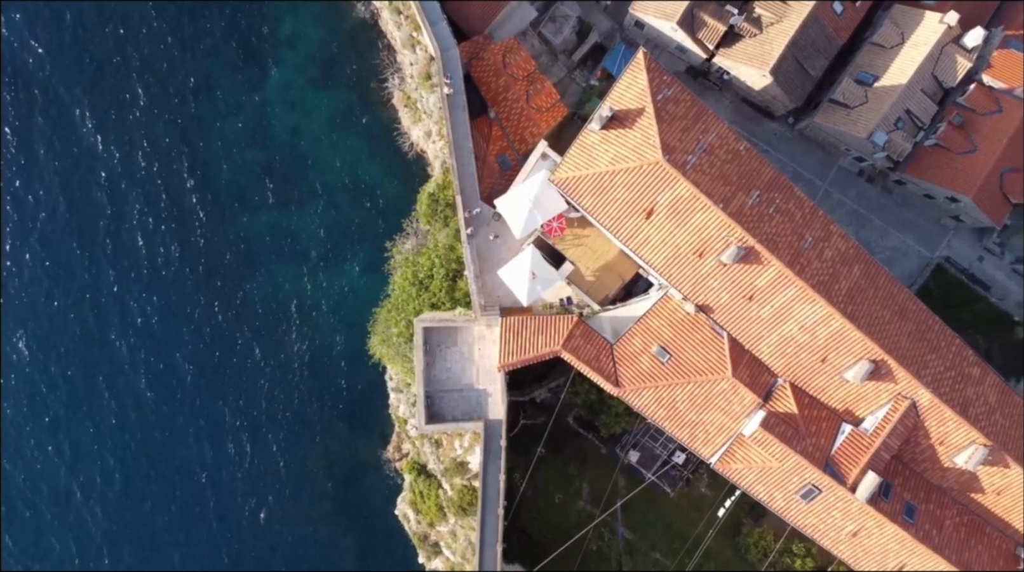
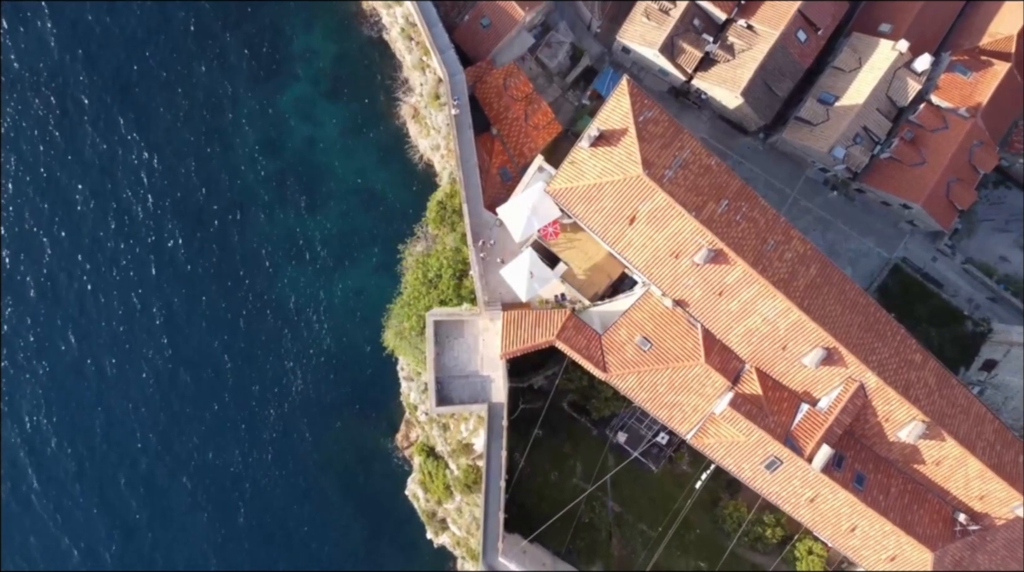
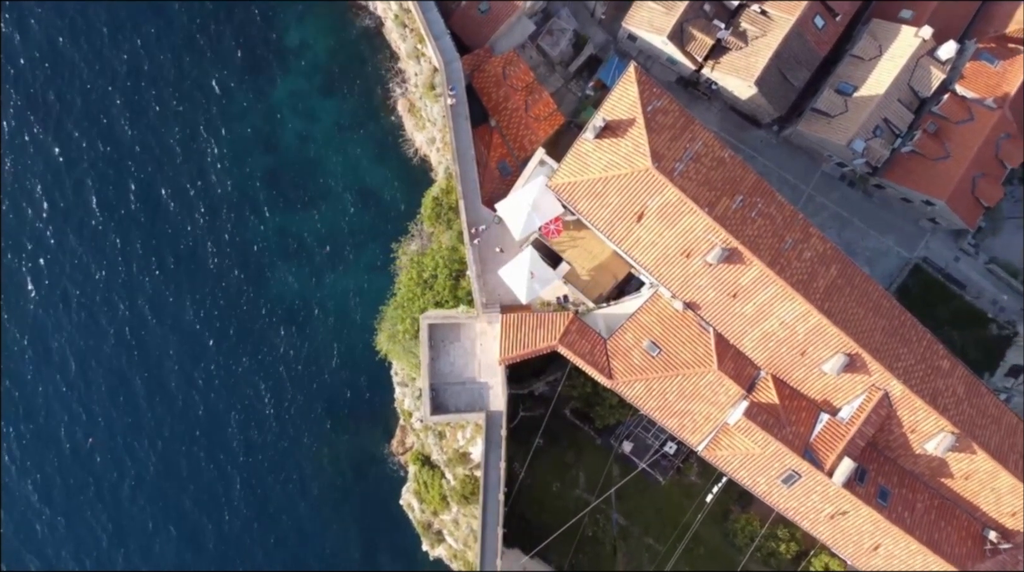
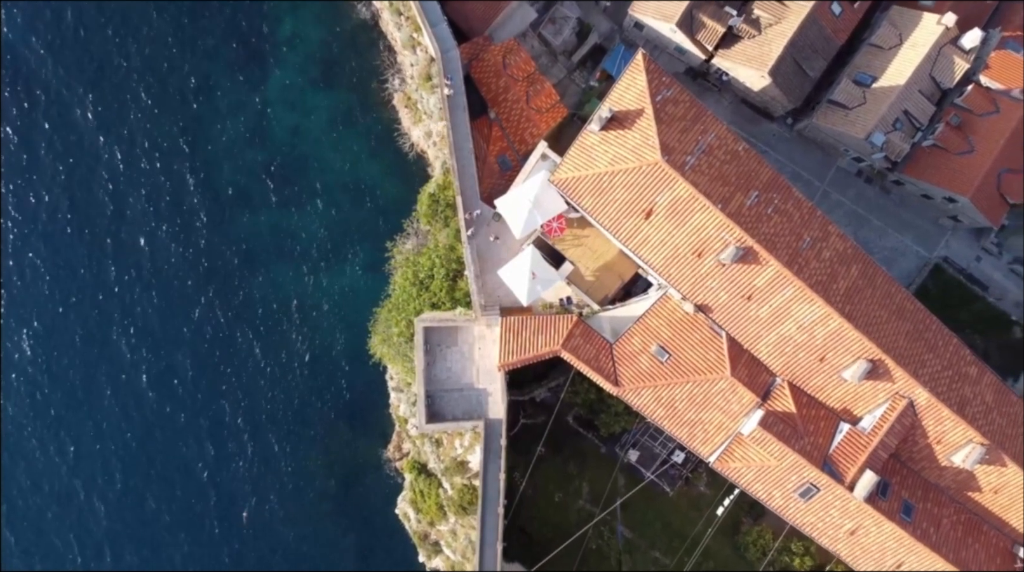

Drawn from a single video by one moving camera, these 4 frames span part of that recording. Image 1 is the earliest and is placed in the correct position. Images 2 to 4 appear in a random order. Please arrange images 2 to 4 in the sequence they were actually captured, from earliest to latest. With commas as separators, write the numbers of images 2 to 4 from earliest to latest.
4, 3, 2
